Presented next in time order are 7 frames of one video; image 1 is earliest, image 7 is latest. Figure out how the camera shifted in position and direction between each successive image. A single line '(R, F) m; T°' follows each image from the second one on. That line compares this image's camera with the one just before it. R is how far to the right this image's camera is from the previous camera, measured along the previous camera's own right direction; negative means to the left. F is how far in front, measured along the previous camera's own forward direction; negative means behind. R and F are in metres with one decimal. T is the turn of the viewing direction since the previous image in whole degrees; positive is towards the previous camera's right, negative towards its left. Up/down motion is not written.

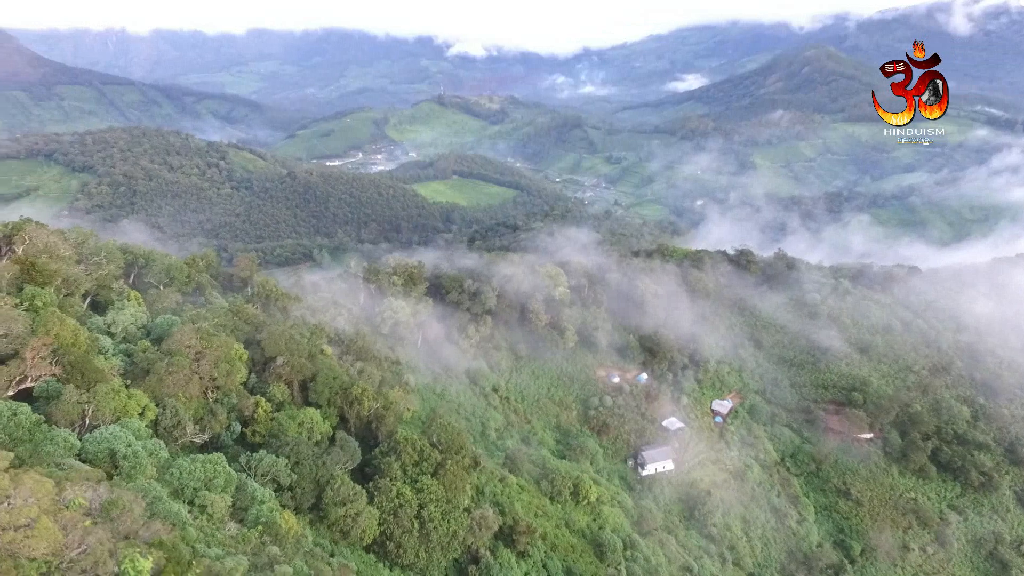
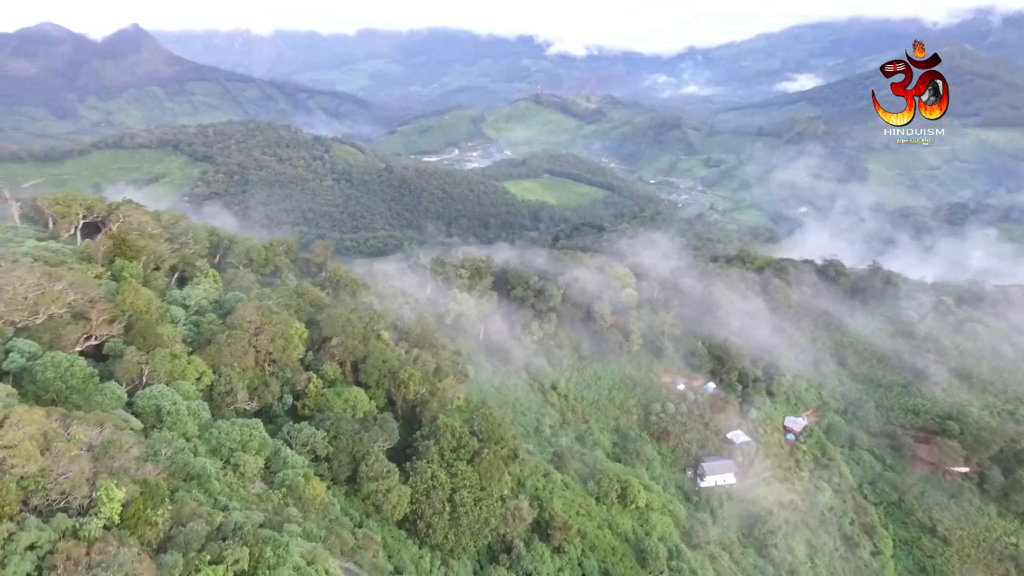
(+1.9, -0.2) m; -8°
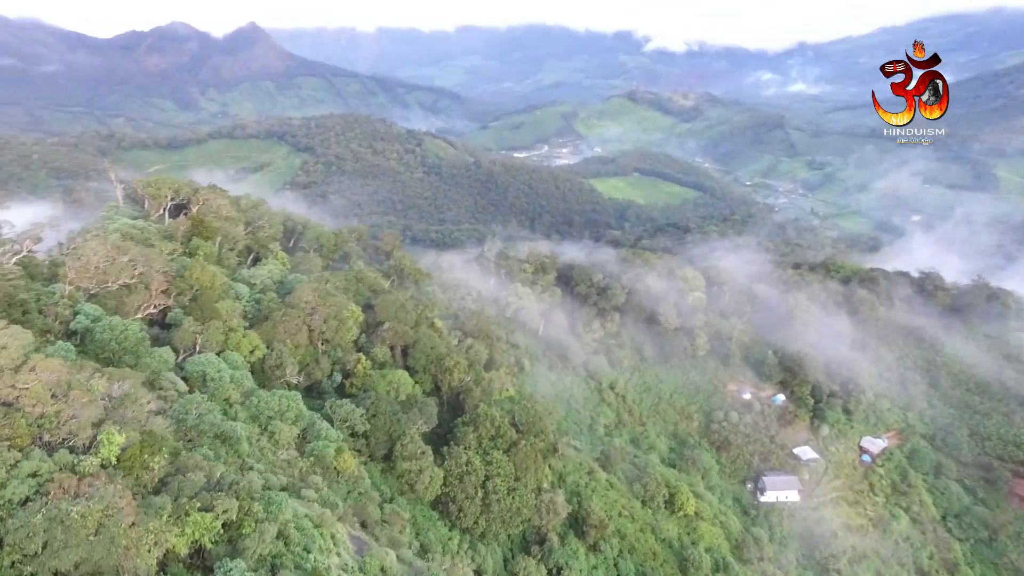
(+1.8, -0.2) m; -8°
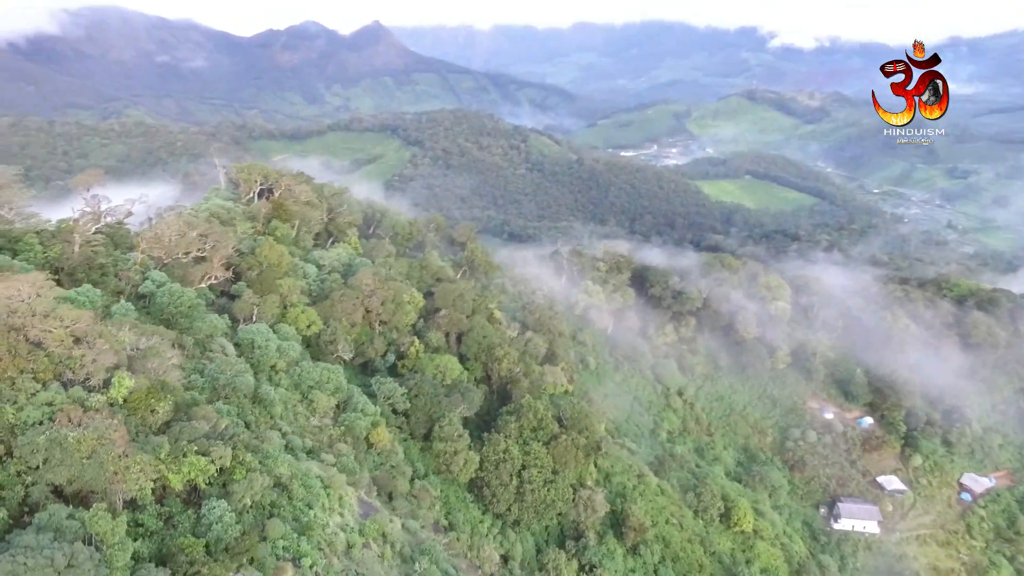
(+2.3, -0.2) m; -9°
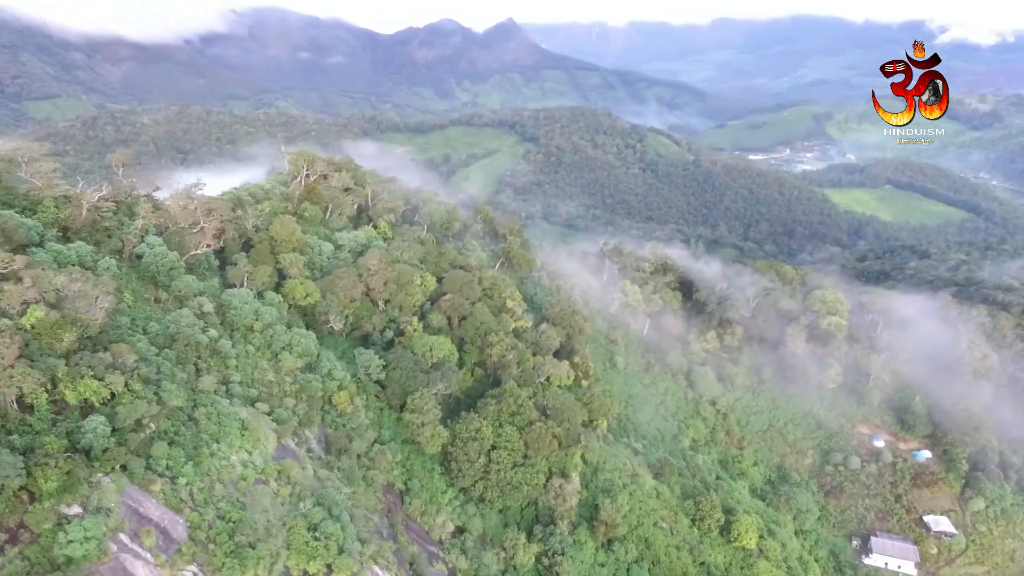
(+6.1, -0.6) m; -11°
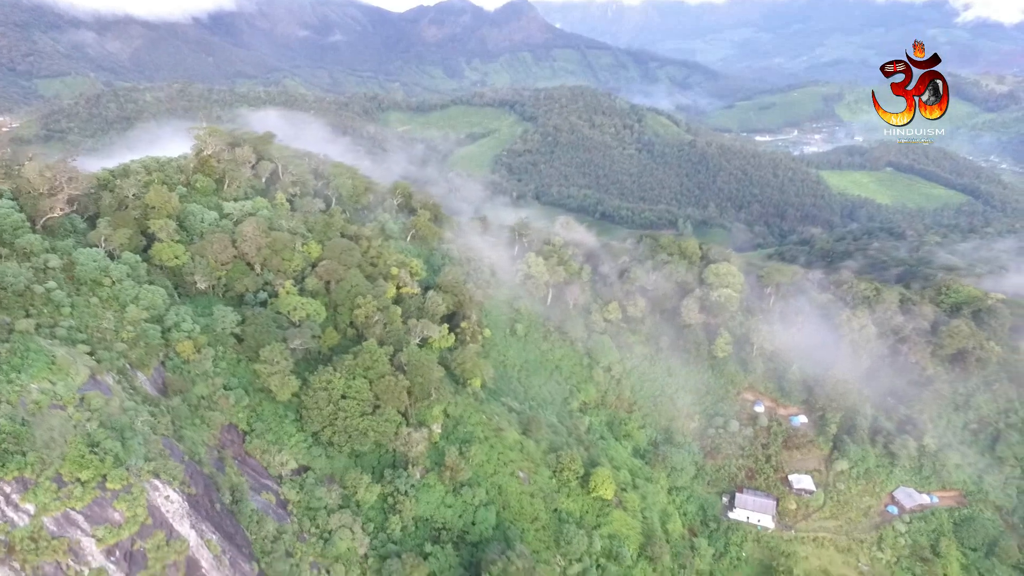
(+8.3, -2.5) m; -1°
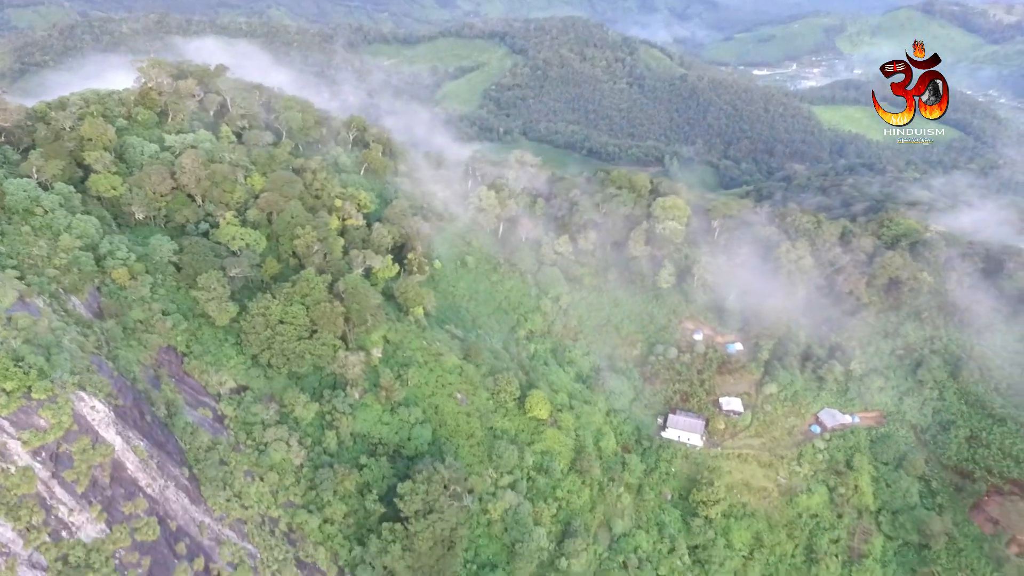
(+3.6, -1.4) m; 0°
